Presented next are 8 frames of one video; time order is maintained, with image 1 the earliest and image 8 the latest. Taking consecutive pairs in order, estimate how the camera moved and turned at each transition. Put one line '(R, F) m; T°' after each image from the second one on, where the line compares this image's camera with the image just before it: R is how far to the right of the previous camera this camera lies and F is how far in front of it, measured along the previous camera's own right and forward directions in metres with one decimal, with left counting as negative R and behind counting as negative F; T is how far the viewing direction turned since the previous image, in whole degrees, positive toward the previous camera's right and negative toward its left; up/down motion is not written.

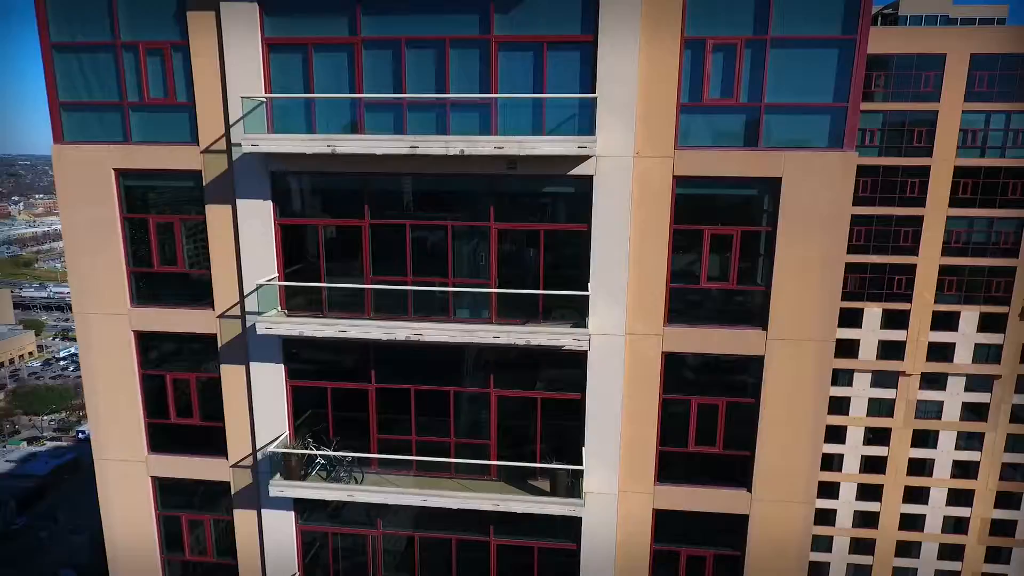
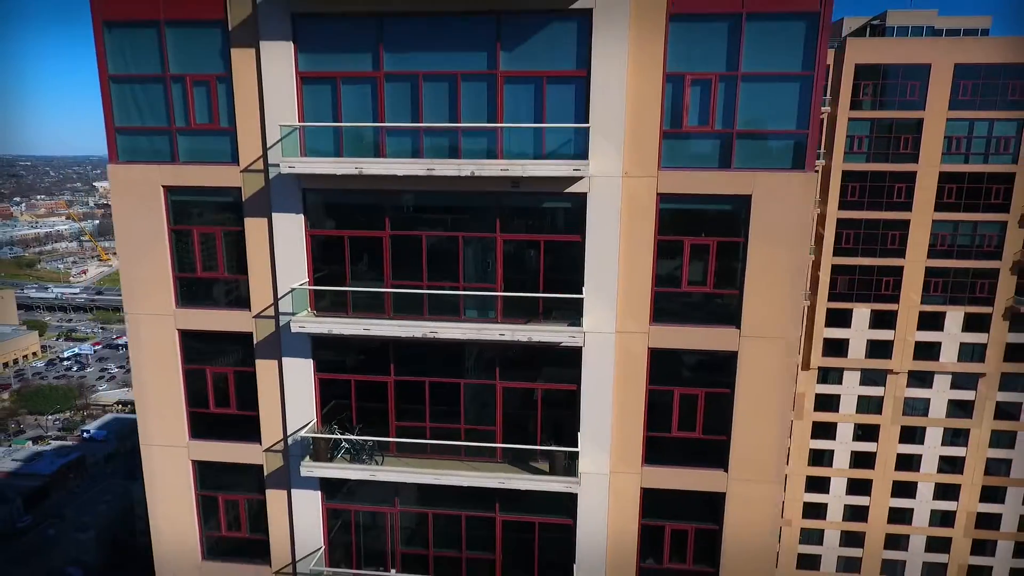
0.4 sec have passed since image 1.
(0.0, -0.6) m; 0°
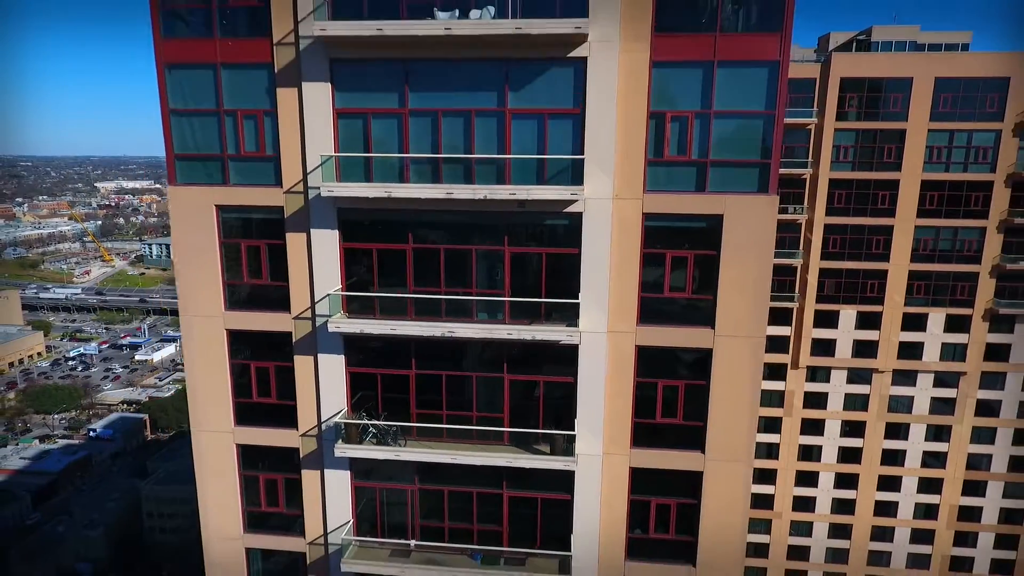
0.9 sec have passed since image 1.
(-0.1, -0.9) m; 0°
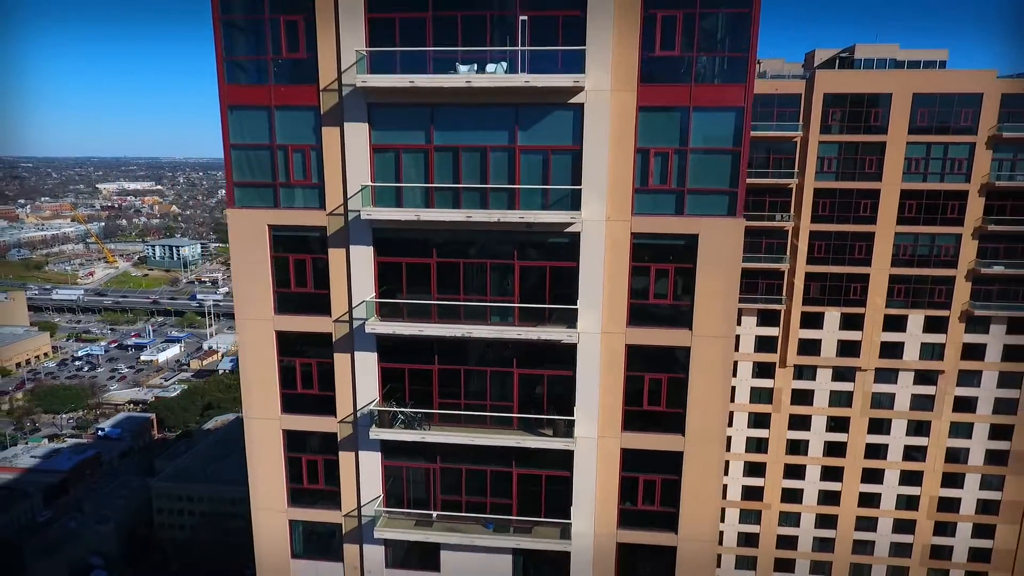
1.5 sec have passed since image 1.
(-0.1, -1.1) m; 0°
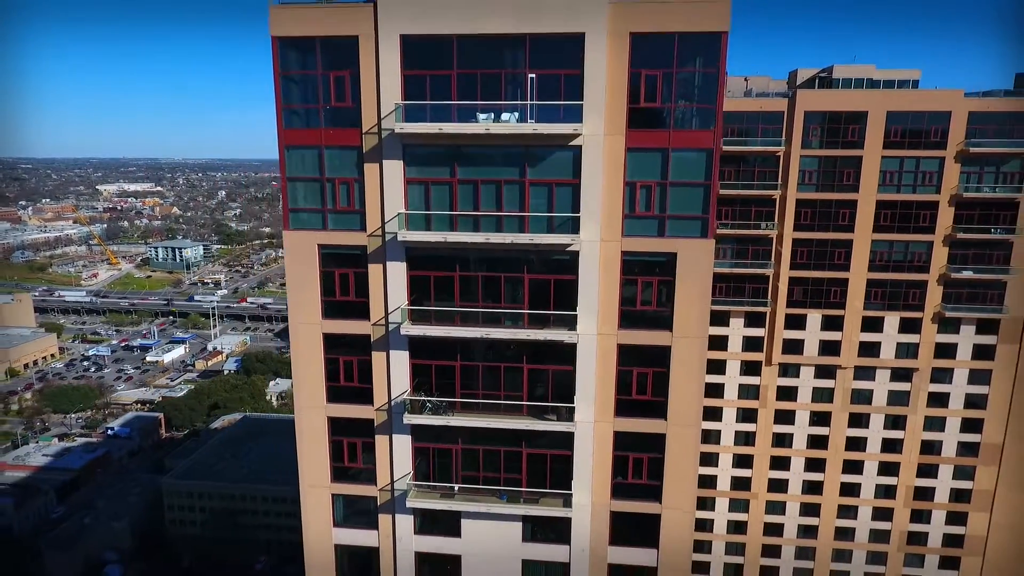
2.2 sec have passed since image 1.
(-0.2, -1.5) m; 0°
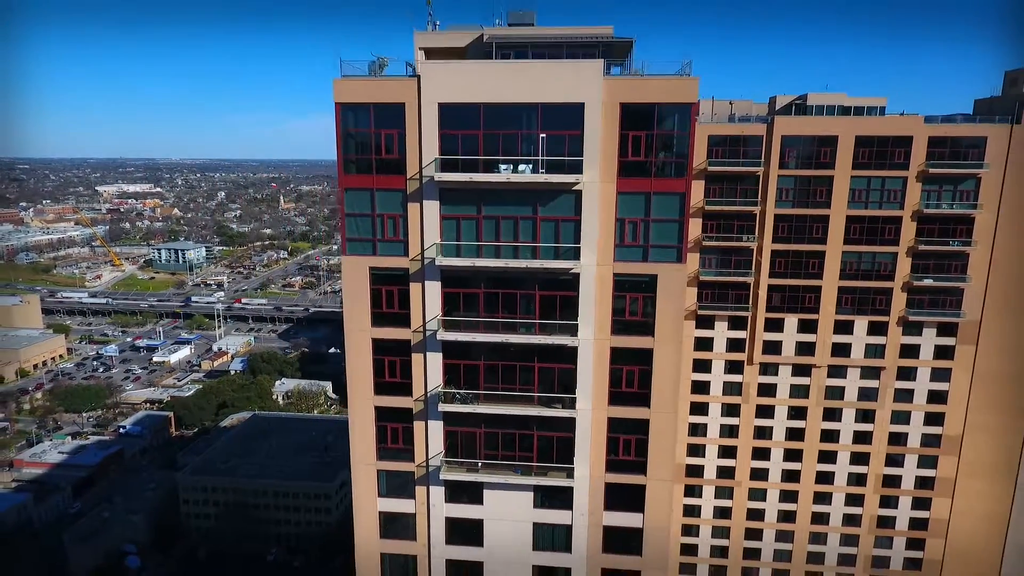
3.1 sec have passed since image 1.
(-0.3, -2.2) m; 0°
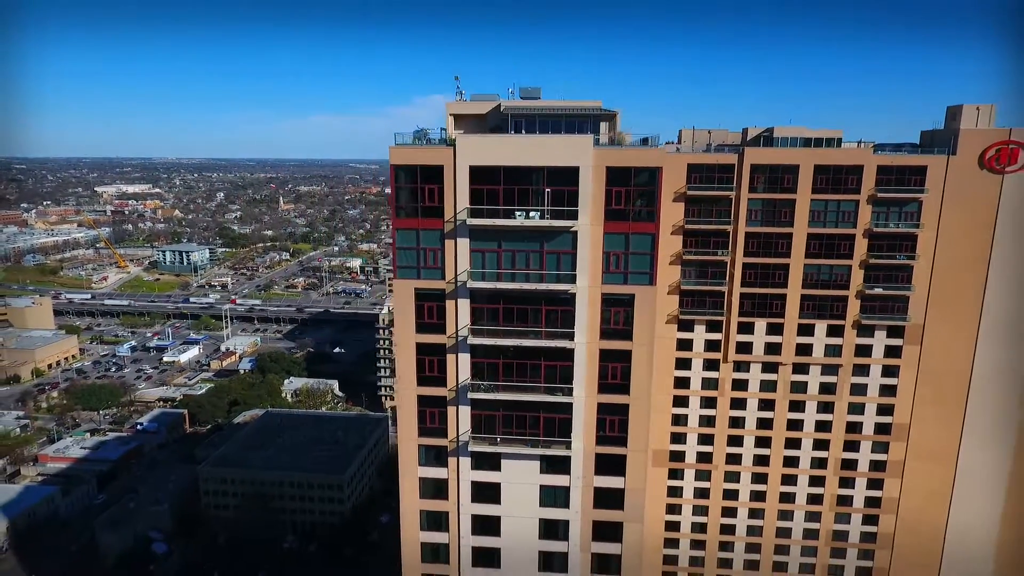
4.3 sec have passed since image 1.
(-0.4, -3.4) m; 0°
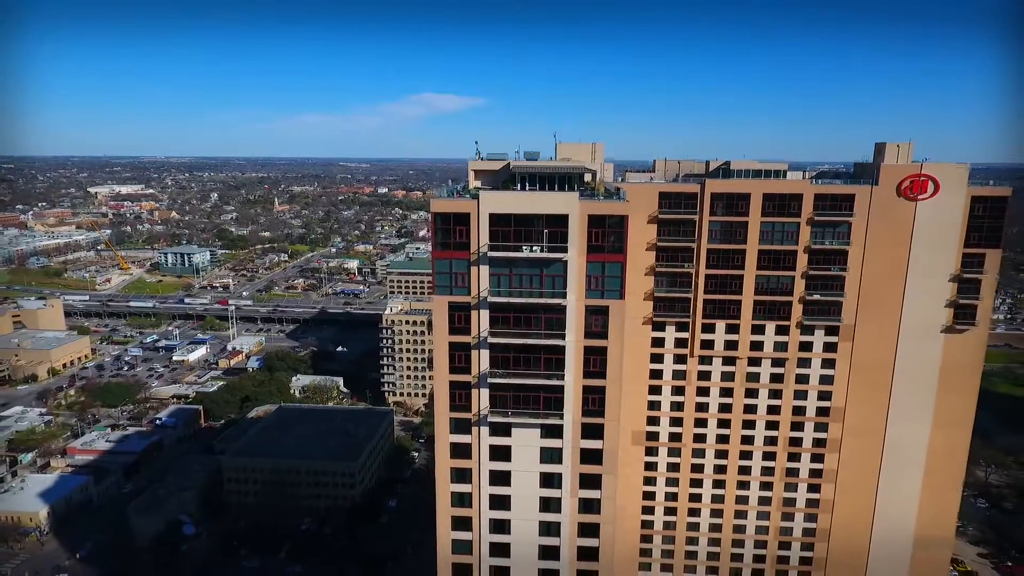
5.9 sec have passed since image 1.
(-0.6, -5.3) m; +1°
